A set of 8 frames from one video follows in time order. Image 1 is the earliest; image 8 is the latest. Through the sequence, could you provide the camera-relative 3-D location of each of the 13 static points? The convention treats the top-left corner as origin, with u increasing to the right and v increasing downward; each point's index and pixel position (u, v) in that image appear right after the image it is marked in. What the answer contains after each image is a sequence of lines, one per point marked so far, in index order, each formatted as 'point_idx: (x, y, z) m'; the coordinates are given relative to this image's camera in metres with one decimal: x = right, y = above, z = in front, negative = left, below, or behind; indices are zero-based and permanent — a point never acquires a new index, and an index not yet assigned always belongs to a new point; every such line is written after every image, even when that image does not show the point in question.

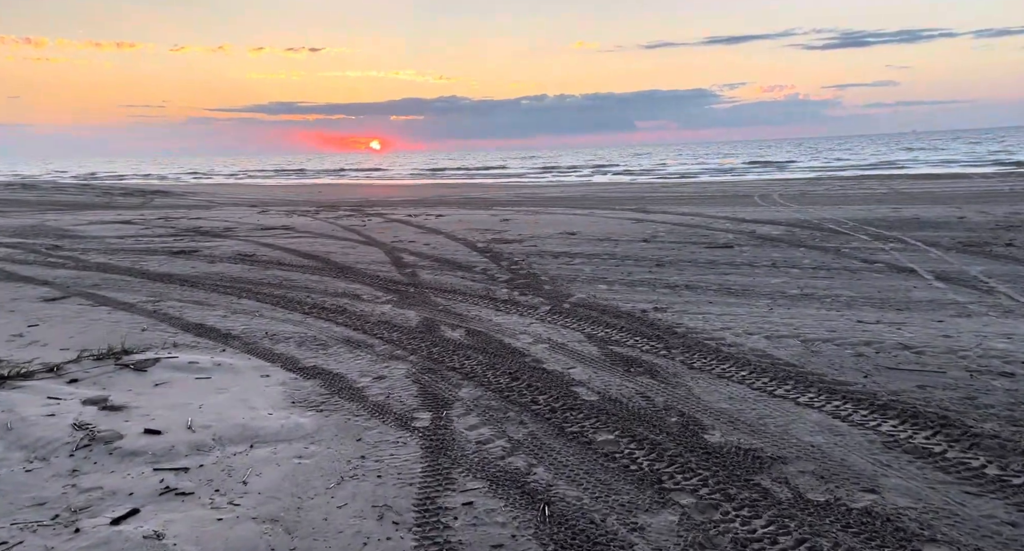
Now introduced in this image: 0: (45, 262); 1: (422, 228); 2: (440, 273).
0: (-7.0, +0.2, +12.0) m
1: (-1.9, +1.0, +16.6) m
2: (-0.9, 0.0, +10.2) m
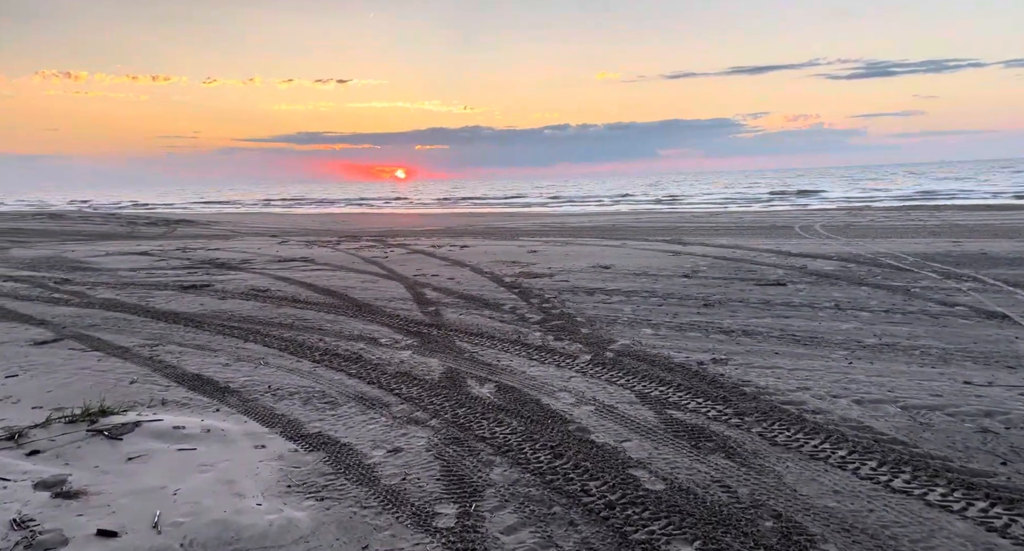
0: (-6.6, -0.3, +11.4) m
1: (-1.3, +0.3, +15.8) m
2: (-0.6, -0.4, +9.4) m
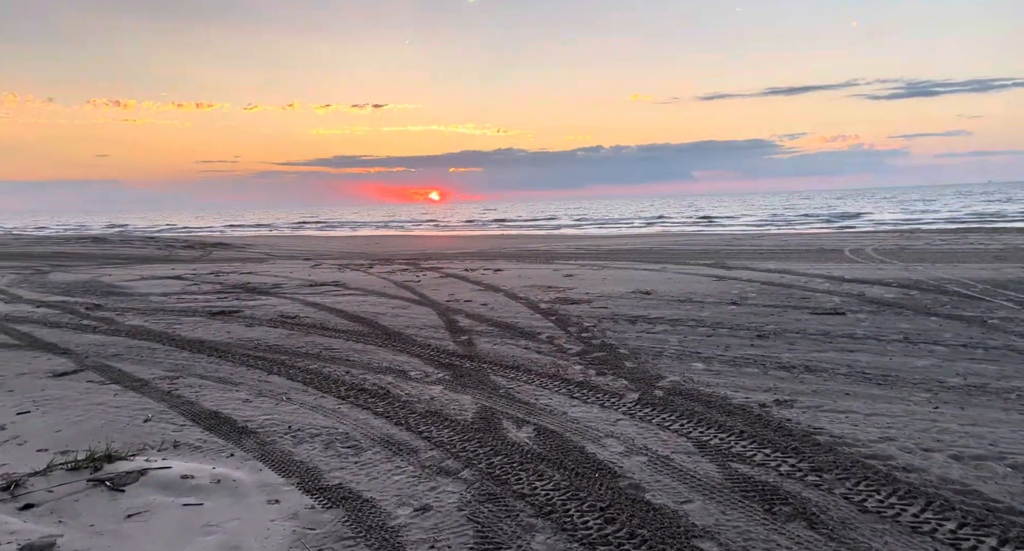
0: (-6.1, -0.7, +11.2) m
1: (-0.6, -0.2, +15.4) m
2: (-0.1, -0.7, +8.9) m
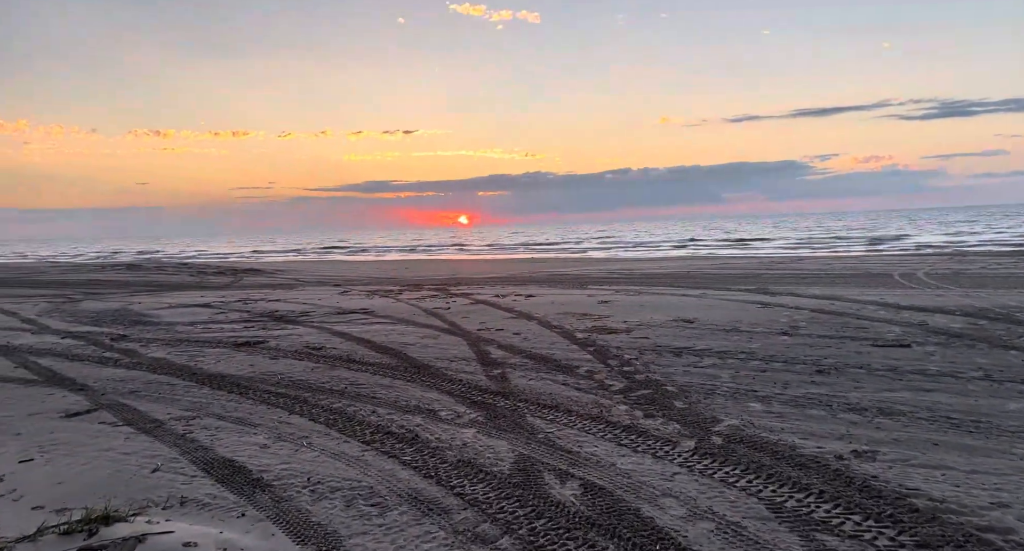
0: (-5.6, -1.1, +10.8) m
1: (0.0, -0.7, +14.9) m
2: (+0.3, -1.1, +8.4) m
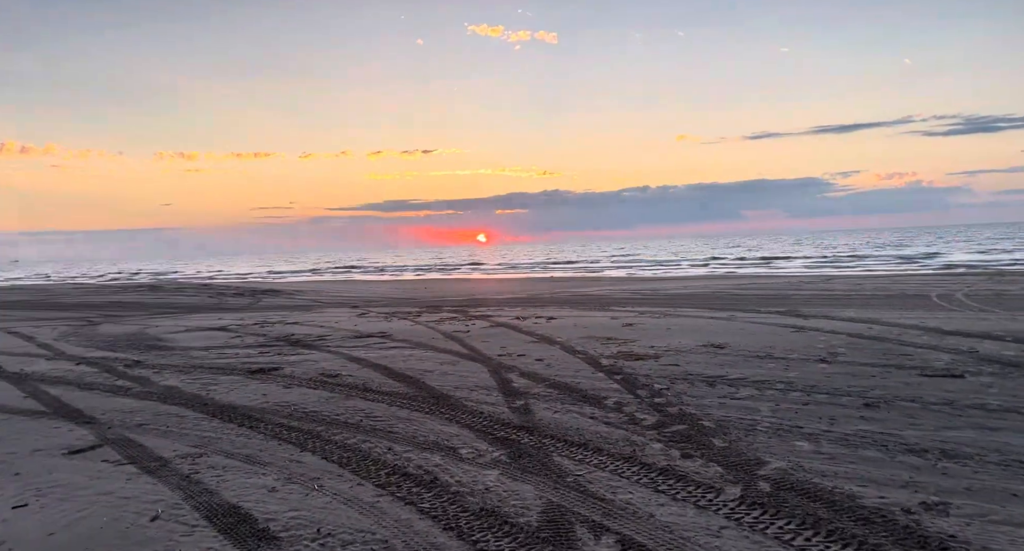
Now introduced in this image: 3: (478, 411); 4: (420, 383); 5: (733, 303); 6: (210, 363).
0: (-5.3, -1.4, +10.5) m
1: (+0.4, -1.1, +14.4) m
2: (+0.5, -1.3, +7.9) m
3: (-0.3, -1.4, +8.0) m
4: (-1.1, -1.3, +9.8) m
5: (+5.1, -0.6, +18.3) m
6: (-4.8, -1.4, +12.6) m
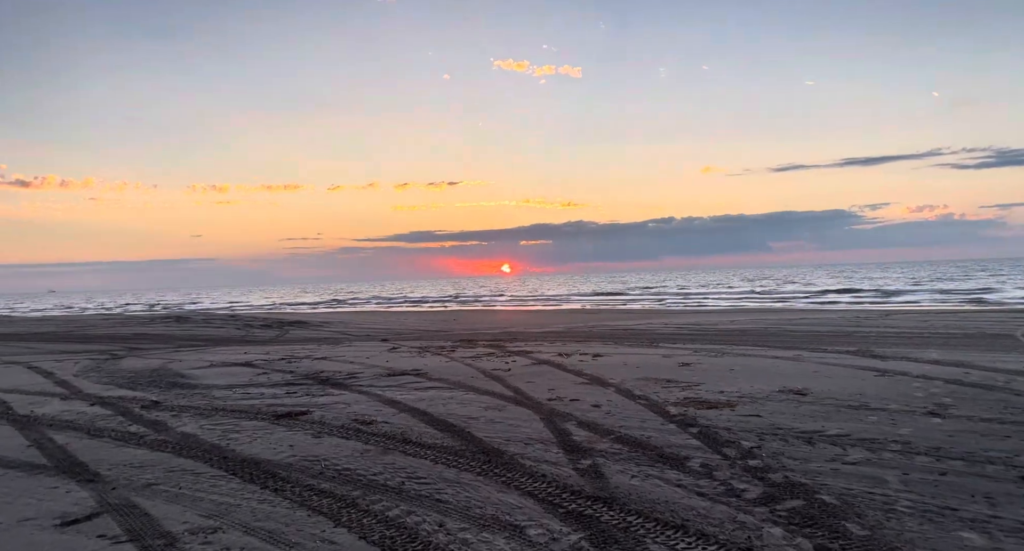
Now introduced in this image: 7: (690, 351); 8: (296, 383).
0: (-4.7, -1.9, +9.5) m
1: (+1.2, -1.7, +13.2) m
2: (+1.1, -1.6, +6.7) m
3: (+0.2, -1.7, +6.8) m
4: (-0.5, -1.7, +8.7) m
5: (+6.0, -1.4, +17.0) m
6: (-4.0, -1.9, +11.6) m
7: (+3.6, -1.5, +16.0) m
8: (-3.8, -1.9, +14.0) m
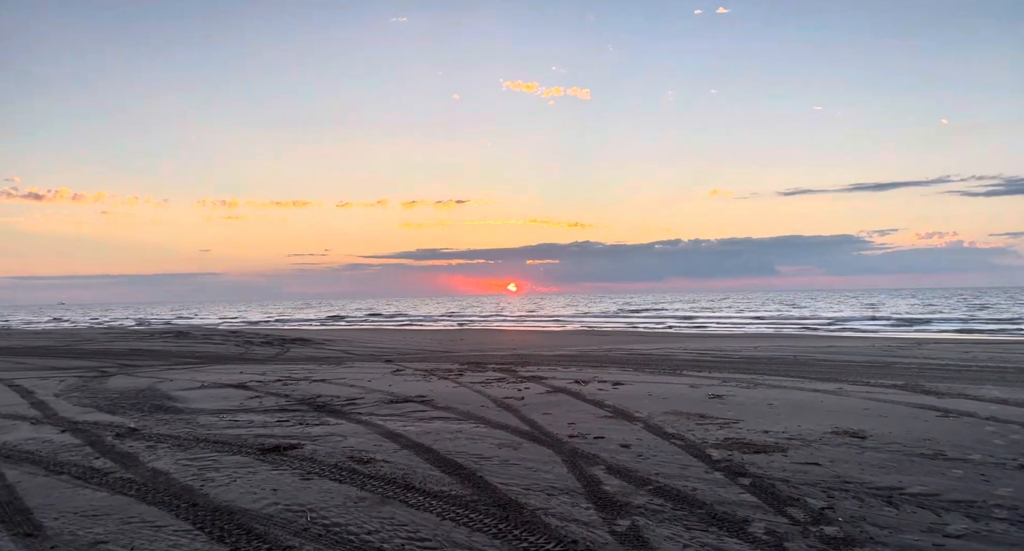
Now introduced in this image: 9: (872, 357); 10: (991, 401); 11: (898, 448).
0: (-4.5, -2.0, +8.3) m
1: (+1.4, -2.0, +12.0) m
2: (+1.2, -1.8, +5.5) m
3: (+0.4, -1.8, +5.6) m
4: (-0.3, -1.9, +7.5) m
5: (+6.2, -1.9, +15.7) m
6: (-3.8, -2.1, +10.4) m
7: (+3.8, -2.0, +14.8) m
8: (-3.6, -2.1, +12.8) m
9: (+8.5, -1.9, +19.0) m
10: (+6.5, -1.7, +10.9) m
11: (+3.9, -1.7, +8.1) m
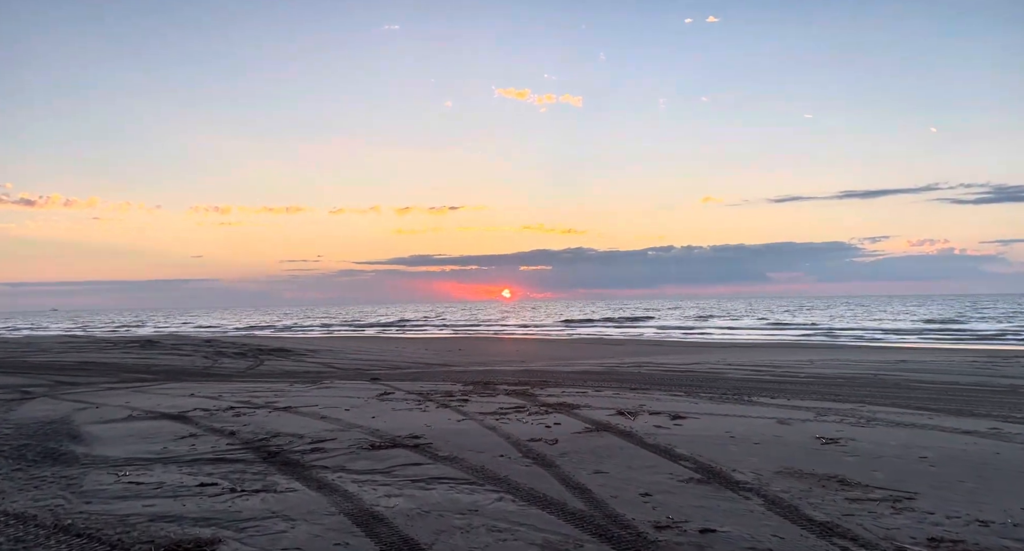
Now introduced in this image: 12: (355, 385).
0: (-4.1, -1.9, +4.6) m
1: (+1.8, -1.9, +8.3) m
2: (+1.6, -1.7, +1.8) m
3: (+0.8, -1.7, +1.9) m
4: (+0.1, -1.8, +3.8) m
5: (+6.5, -1.9, +12.1) m
6: (-3.5, -2.0, +6.6) m
7: (+4.2, -1.9, +11.1) m
8: (-3.2, -2.1, +9.1) m
9: (+8.8, -1.9, +15.4) m
10: (+6.8, -1.6, +7.2) m
11: (+4.3, -1.6, +4.4) m
12: (-3.3, -2.3, +16.8) m
